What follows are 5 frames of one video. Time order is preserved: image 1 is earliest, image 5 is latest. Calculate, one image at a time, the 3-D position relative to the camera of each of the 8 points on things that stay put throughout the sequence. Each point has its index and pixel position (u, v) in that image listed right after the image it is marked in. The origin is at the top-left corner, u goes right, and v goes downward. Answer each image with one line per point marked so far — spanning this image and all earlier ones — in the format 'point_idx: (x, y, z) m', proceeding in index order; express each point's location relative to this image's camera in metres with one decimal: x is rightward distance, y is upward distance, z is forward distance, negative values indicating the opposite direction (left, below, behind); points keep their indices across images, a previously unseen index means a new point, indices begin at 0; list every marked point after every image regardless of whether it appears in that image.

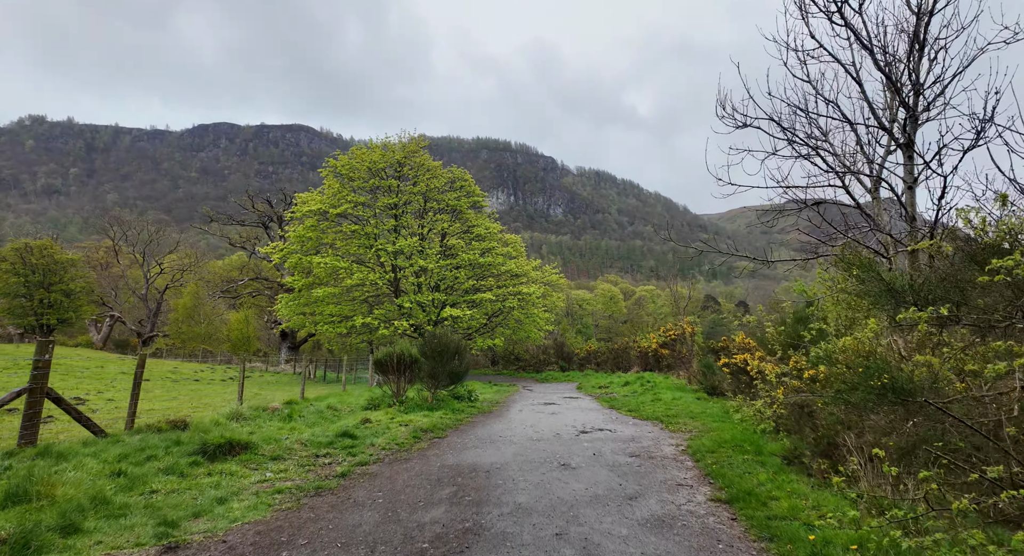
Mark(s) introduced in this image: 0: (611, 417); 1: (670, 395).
0: (+2.3, -3.2, +13.1) m
1: (+4.6, -3.3, +16.4) m
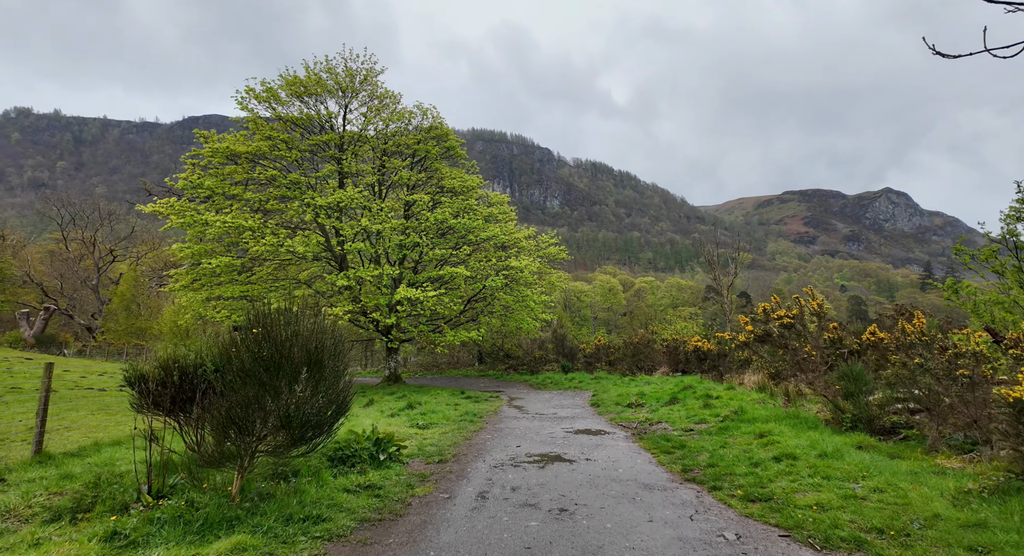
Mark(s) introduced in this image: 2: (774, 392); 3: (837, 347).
0: (+1.8, -2.1, +4.8) m
1: (+4.0, -2.2, +8.1) m
2: (+5.1, -2.2, +11.4) m
3: (+6.4, -1.4, +11.4) m
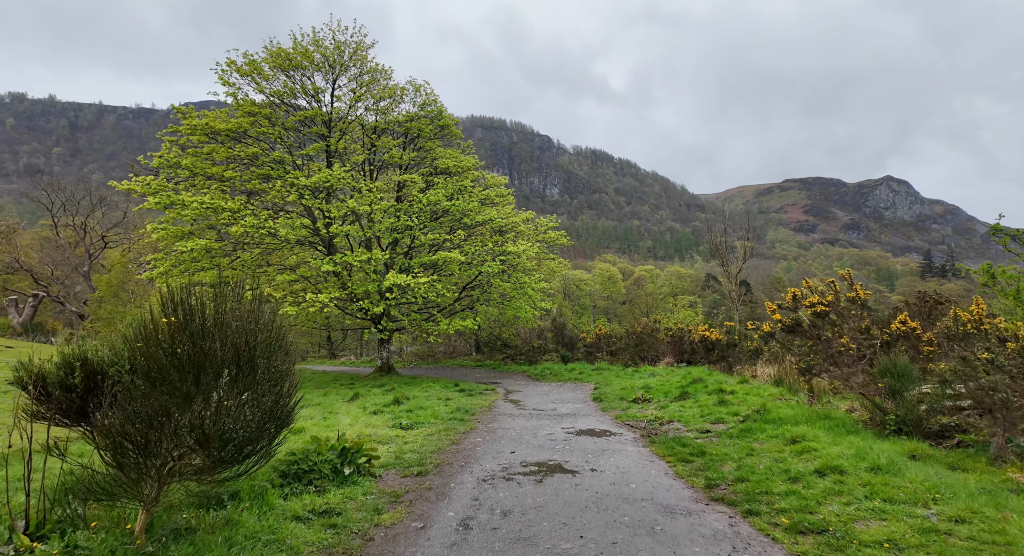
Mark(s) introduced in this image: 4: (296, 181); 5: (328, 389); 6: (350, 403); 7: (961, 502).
0: (+1.7, -2.0, +3.6) m
1: (+4.0, -2.0, +7.0) m
2: (+5.0, -1.9, +10.3) m
3: (+6.3, -1.1, +10.3) m
4: (-7.0, +3.2, +19.0) m
5: (-5.4, -3.2, +17.1) m
6: (-3.4, -2.7, +12.4) m
7: (+3.8, -1.9, +5.0) m
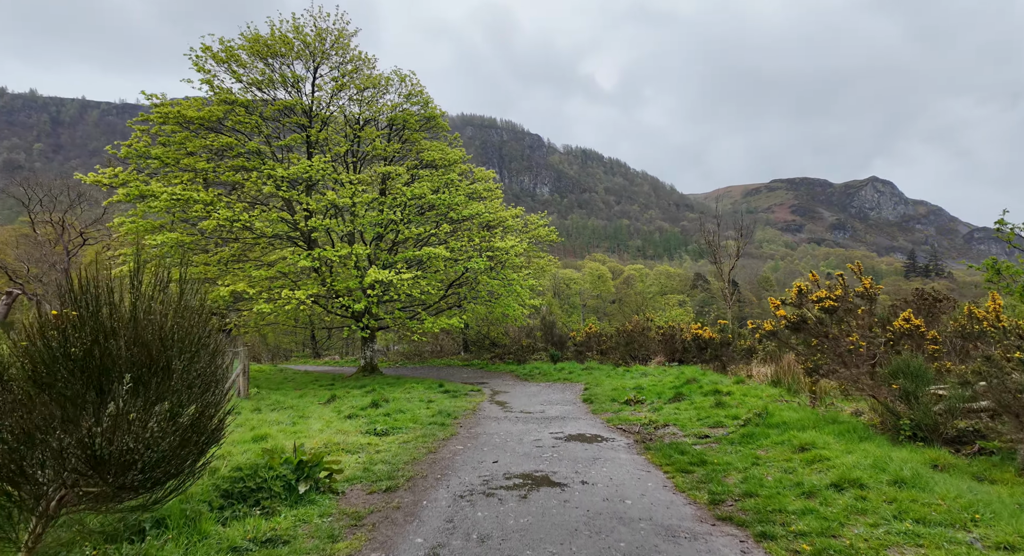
0: (+1.5, -1.9, +3.0) m
1: (+3.8, -1.9, +6.3) m
2: (+4.7, -1.8, +9.7) m
3: (+6.1, -1.0, +9.7) m
4: (-7.4, +3.3, +18.2) m
5: (-5.8, -3.1, +16.3) m
6: (-3.7, -2.6, +11.6) m
7: (+3.7, -1.8, +4.3) m
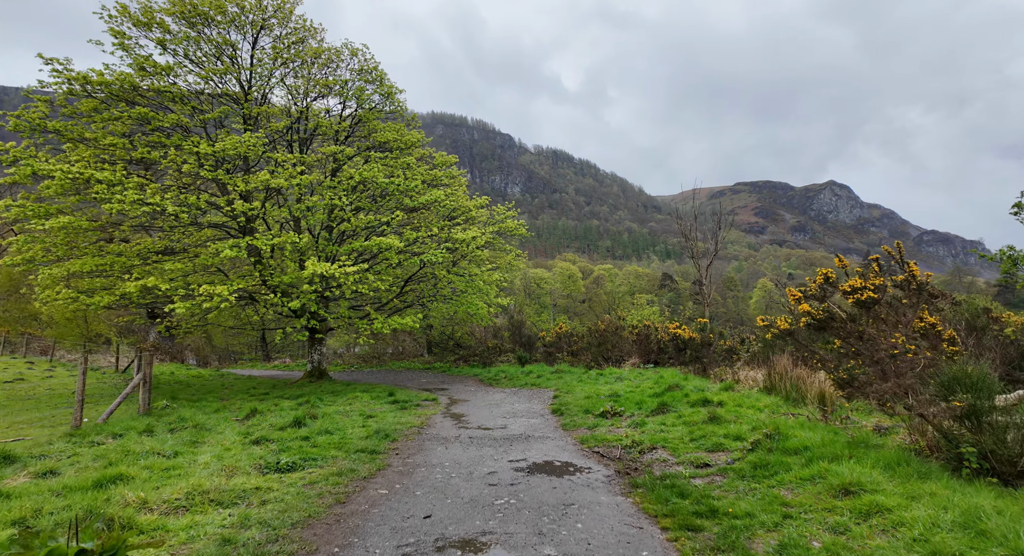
0: (+1.2, -1.7, +1.1) m
1: (+3.3, -1.8, +4.6) m
2: (+4.1, -1.7, +8.0) m
3: (+5.4, -0.8, +8.0) m
4: (-8.5, +3.4, +15.8) m
5: (-6.7, -2.9, +14.0) m
6: (-4.5, -2.4, +9.5) m
7: (+3.3, -1.7, +2.6) m
